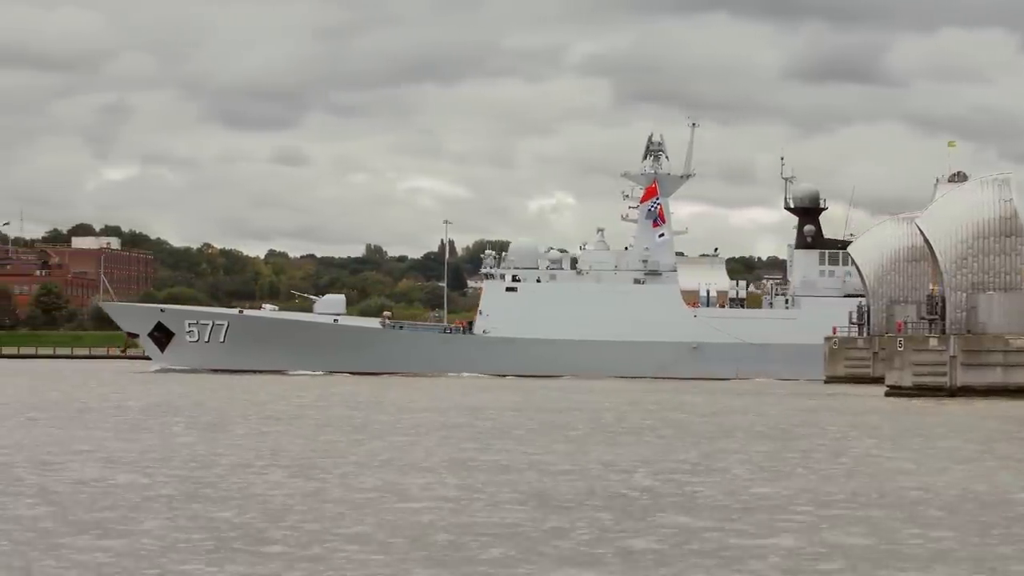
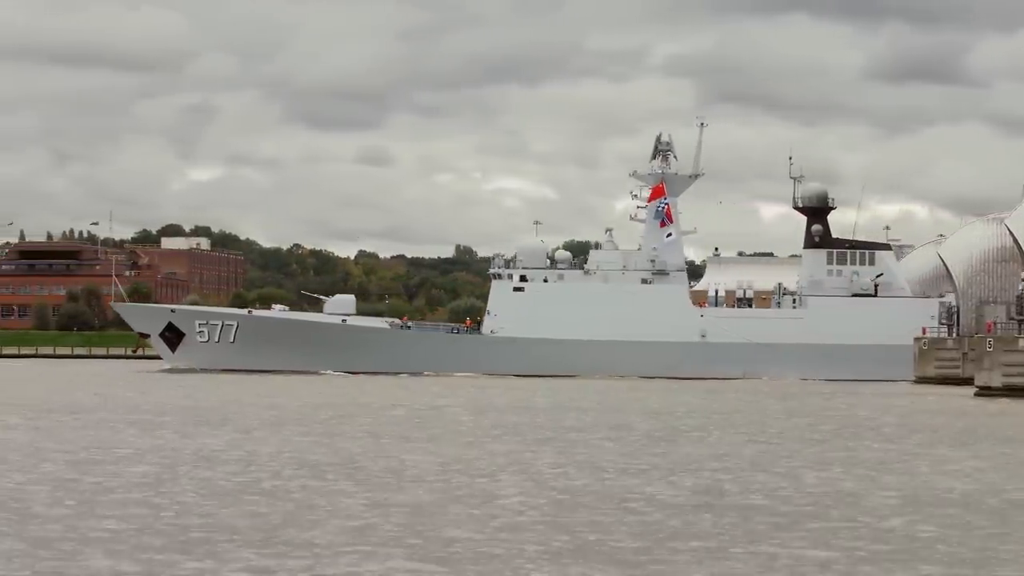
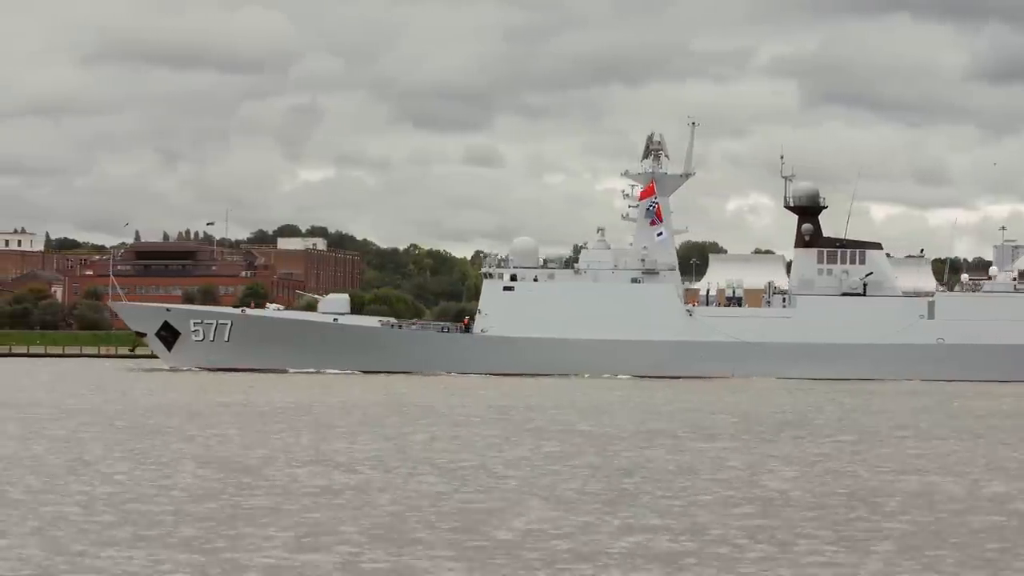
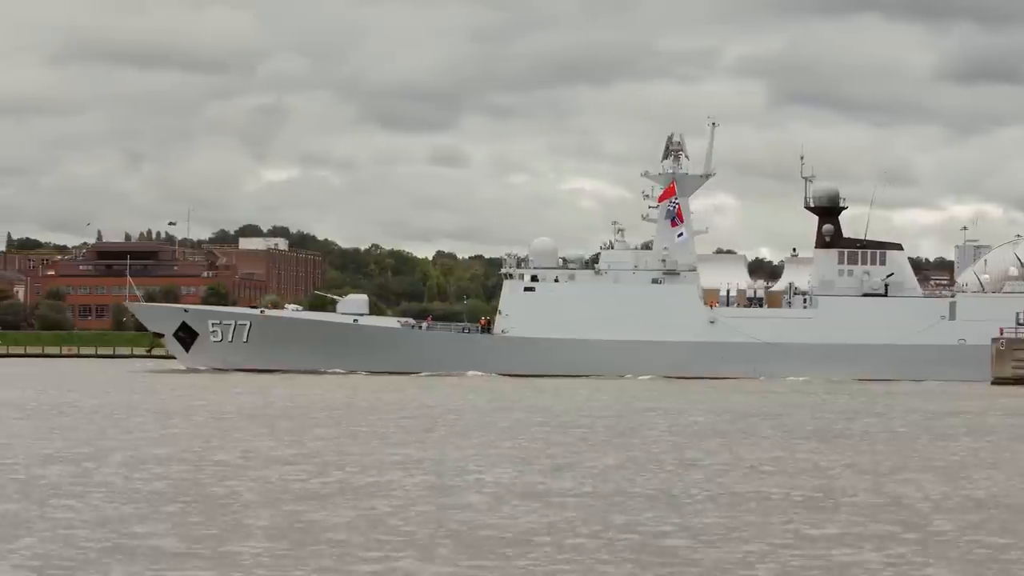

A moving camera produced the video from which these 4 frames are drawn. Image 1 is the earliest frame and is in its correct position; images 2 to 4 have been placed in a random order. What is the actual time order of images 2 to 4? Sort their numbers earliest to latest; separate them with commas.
2, 4, 3
